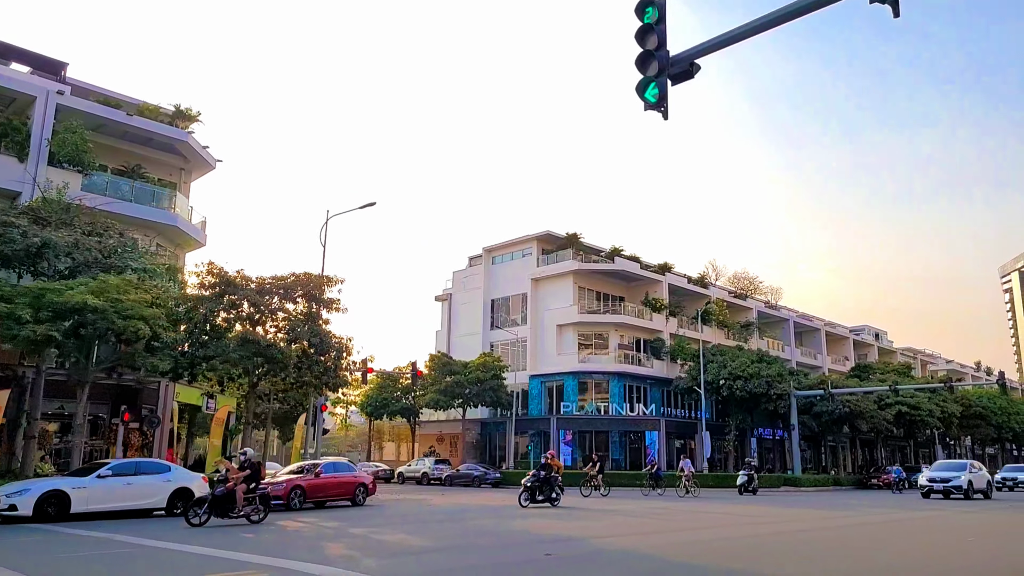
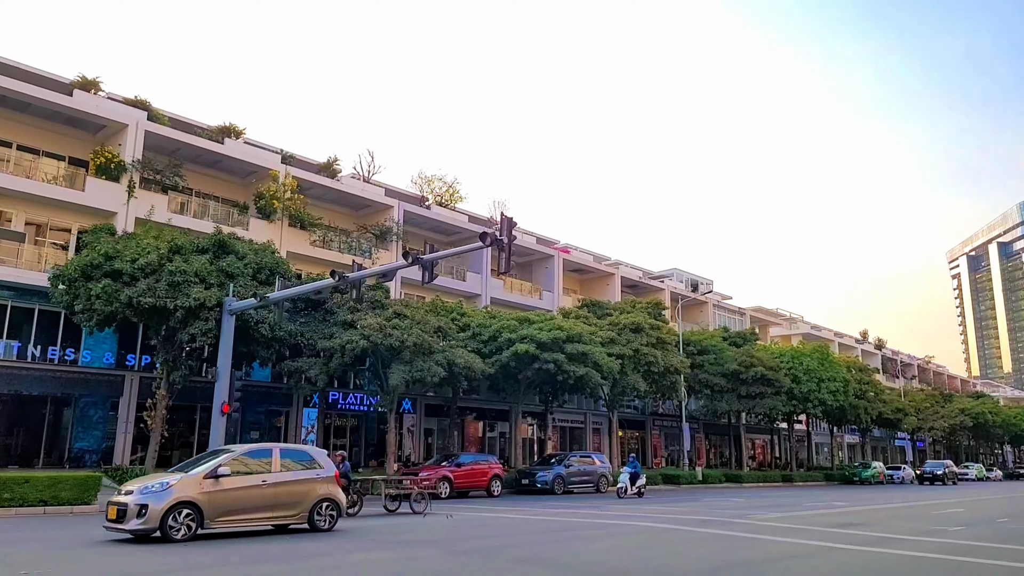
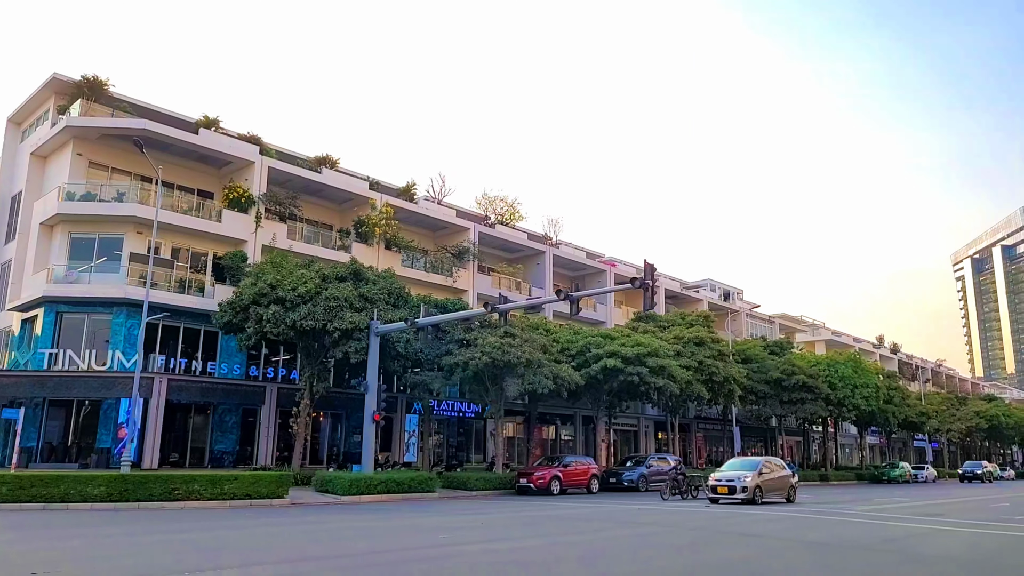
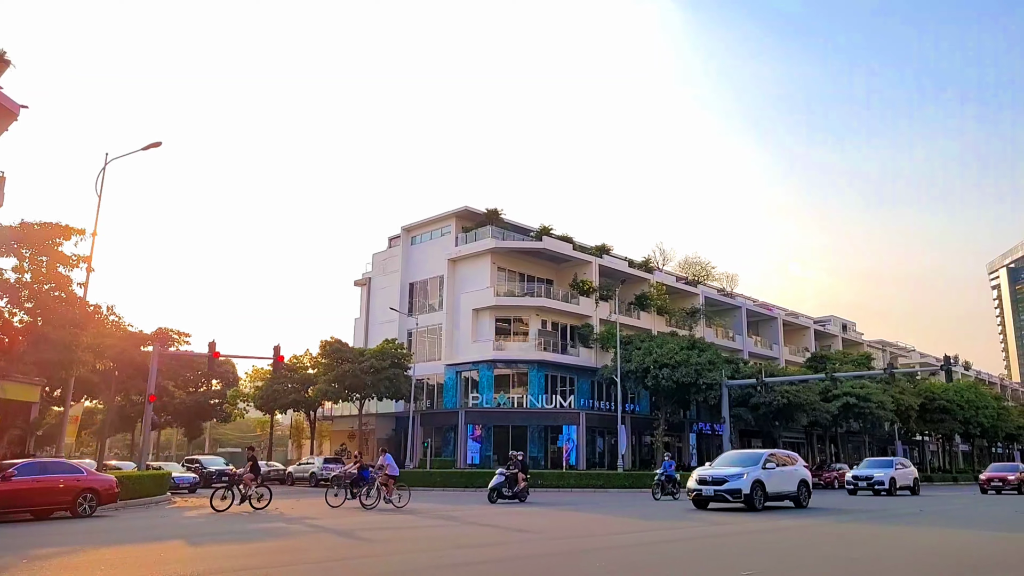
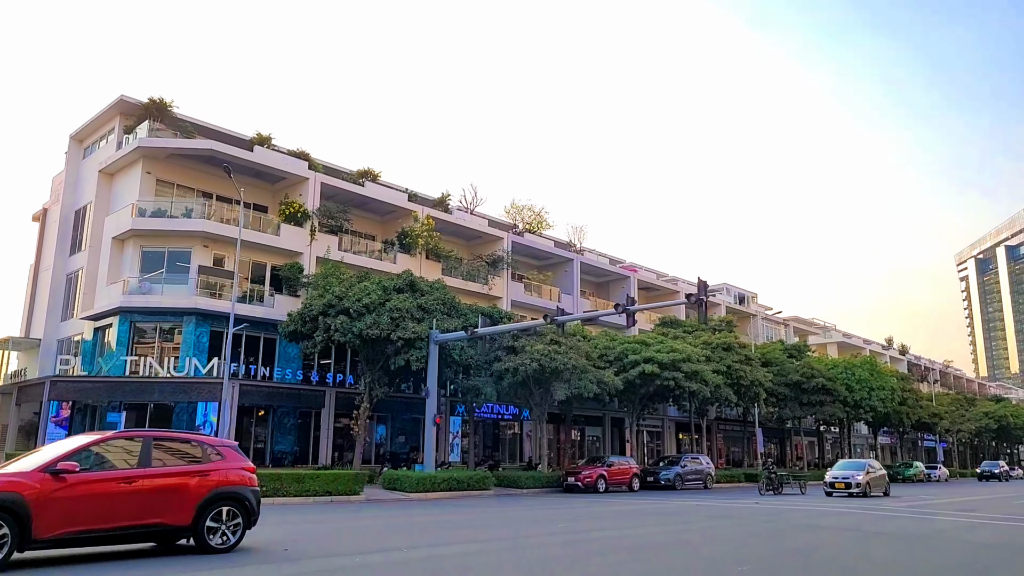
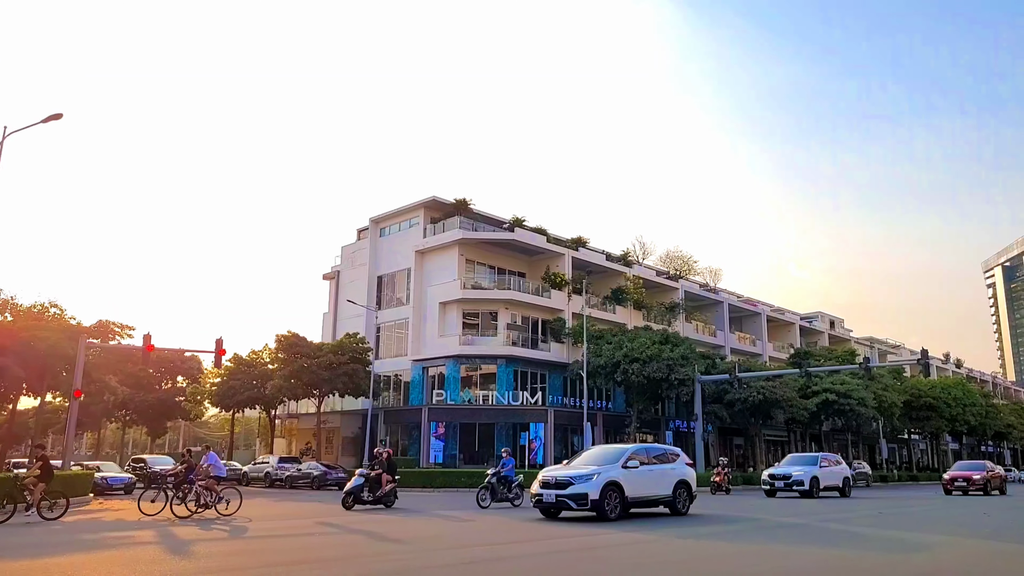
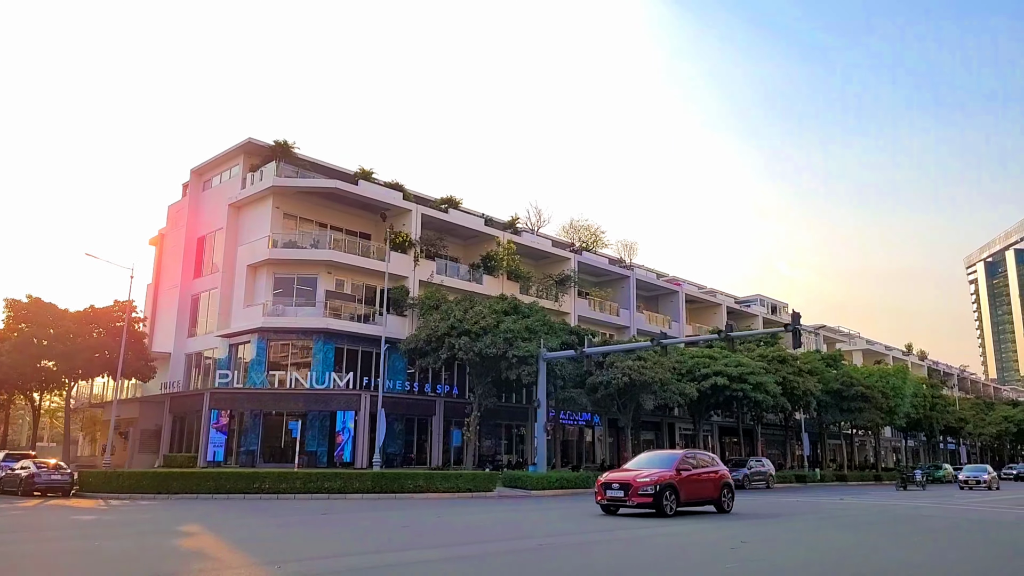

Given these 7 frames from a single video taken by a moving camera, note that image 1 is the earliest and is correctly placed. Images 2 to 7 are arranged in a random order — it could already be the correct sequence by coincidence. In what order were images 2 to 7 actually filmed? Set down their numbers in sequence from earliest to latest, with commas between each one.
4, 6, 7, 5, 3, 2
